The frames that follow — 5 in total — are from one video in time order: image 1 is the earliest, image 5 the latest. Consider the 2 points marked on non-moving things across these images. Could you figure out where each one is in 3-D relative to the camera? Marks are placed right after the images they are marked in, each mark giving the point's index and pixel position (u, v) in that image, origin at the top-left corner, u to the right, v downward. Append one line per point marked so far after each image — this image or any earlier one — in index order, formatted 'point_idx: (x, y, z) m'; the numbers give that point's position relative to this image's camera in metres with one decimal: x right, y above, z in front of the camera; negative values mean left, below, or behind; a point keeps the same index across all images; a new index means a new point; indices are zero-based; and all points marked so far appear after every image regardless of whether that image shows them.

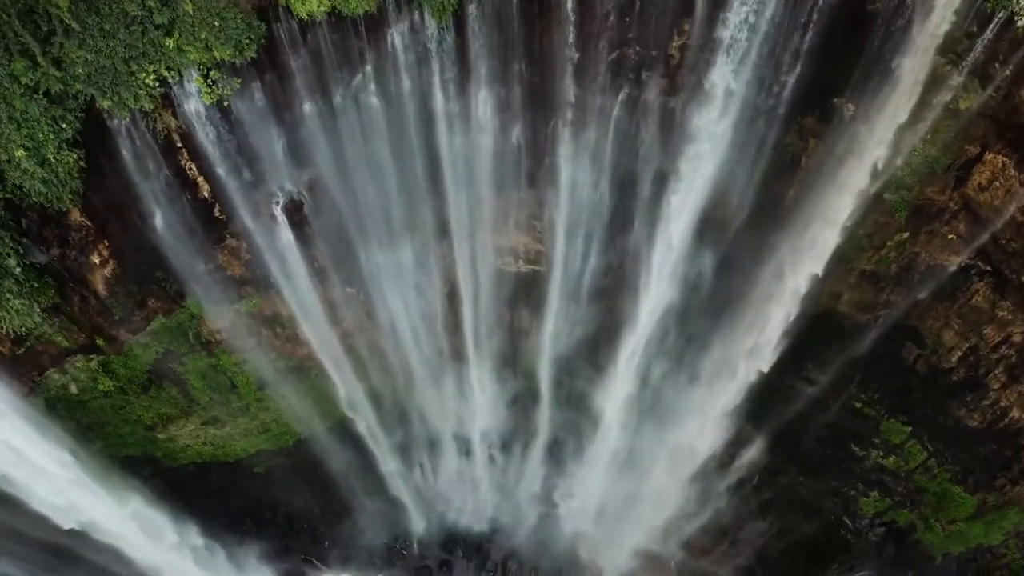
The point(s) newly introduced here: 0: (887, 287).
0: (+4.6, 0.0, +8.8) m
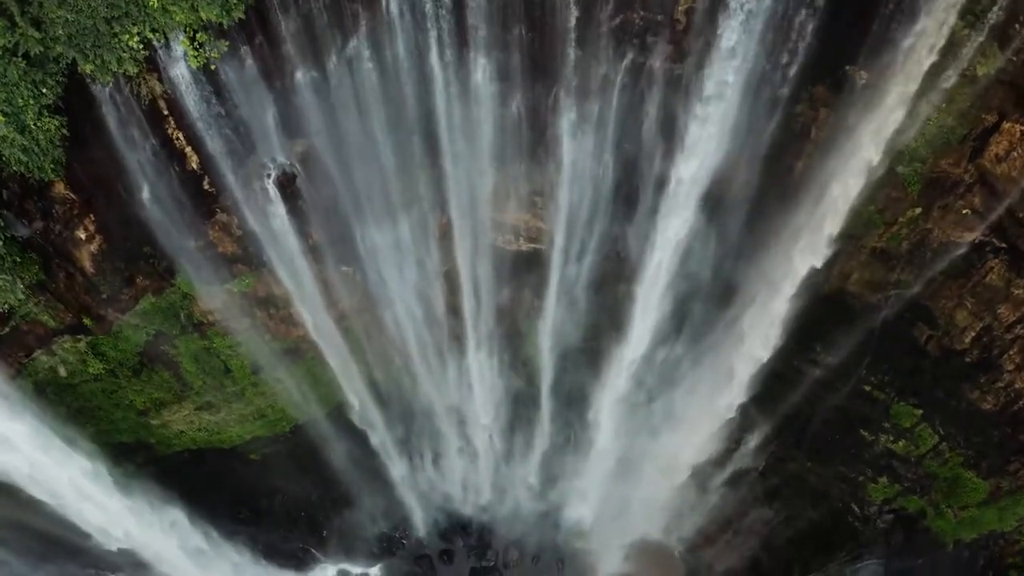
0: (+4.6, +0.3, +8.5) m
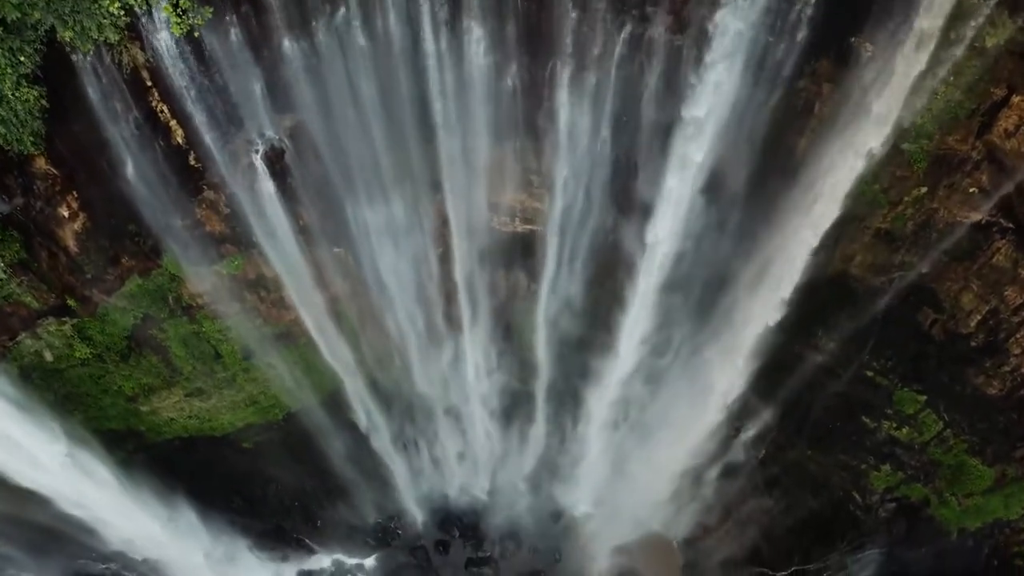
0: (+4.5, +0.5, +8.3) m
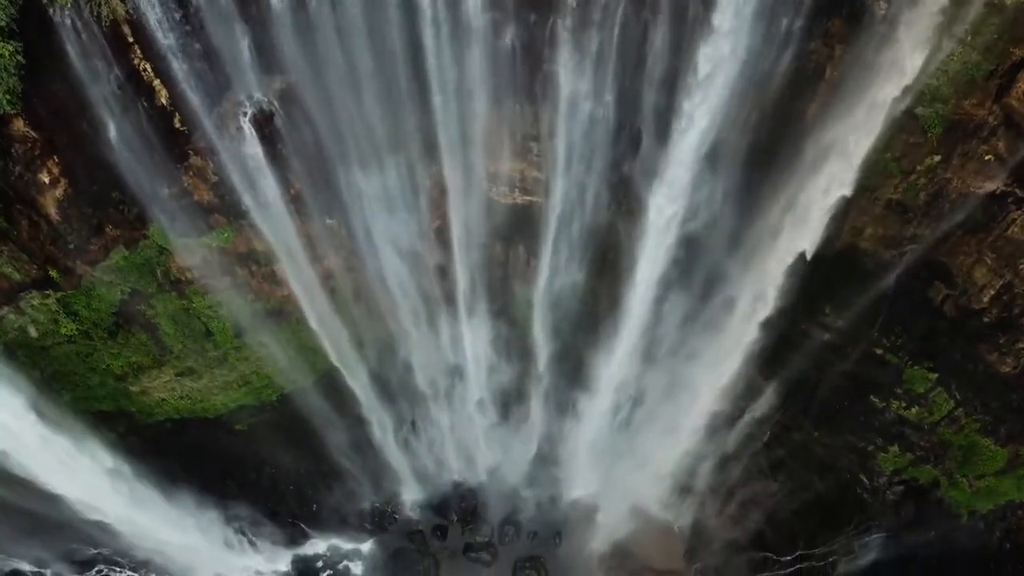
0: (+4.5, +0.8, +8.0) m
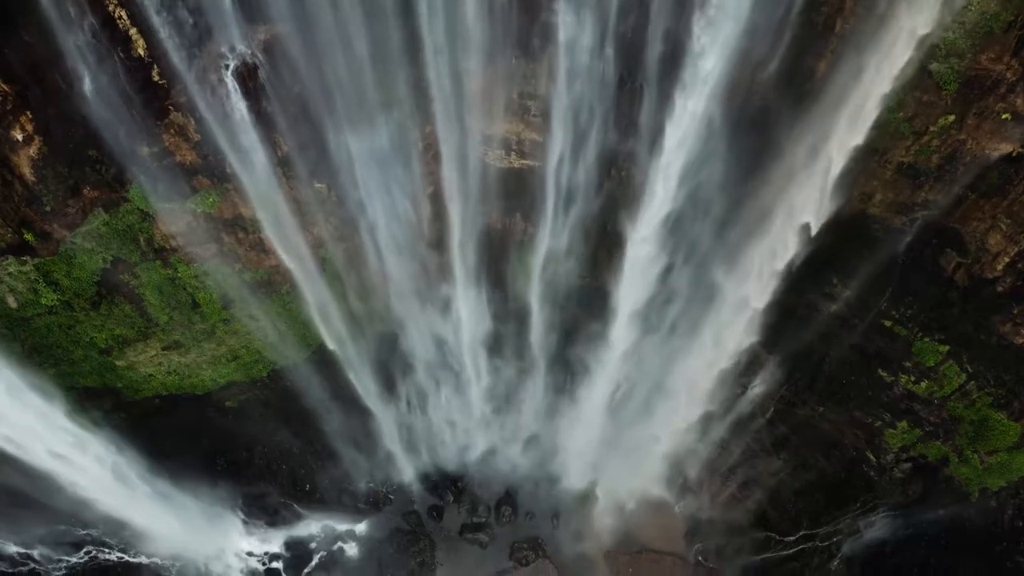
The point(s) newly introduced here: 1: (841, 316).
0: (+4.5, +1.2, +7.7) m
1: (+4.2, -0.3, +9.0) m
